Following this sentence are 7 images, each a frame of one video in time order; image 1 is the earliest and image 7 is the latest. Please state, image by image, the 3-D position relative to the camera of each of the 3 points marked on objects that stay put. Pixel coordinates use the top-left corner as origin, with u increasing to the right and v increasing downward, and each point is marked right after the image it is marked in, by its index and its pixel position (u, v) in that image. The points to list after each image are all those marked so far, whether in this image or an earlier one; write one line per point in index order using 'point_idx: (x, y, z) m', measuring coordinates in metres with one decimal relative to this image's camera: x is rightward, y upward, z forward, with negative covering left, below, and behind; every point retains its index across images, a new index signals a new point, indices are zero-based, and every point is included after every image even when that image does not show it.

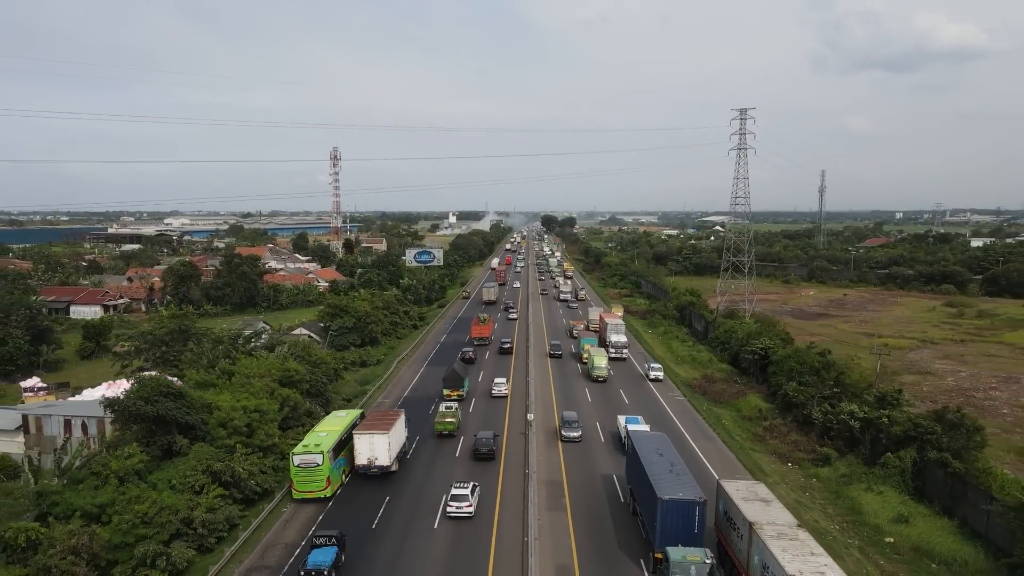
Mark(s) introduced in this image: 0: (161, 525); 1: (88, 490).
0: (-8.9, -6.1, +19.1) m
1: (-11.2, -5.4, +19.8) m
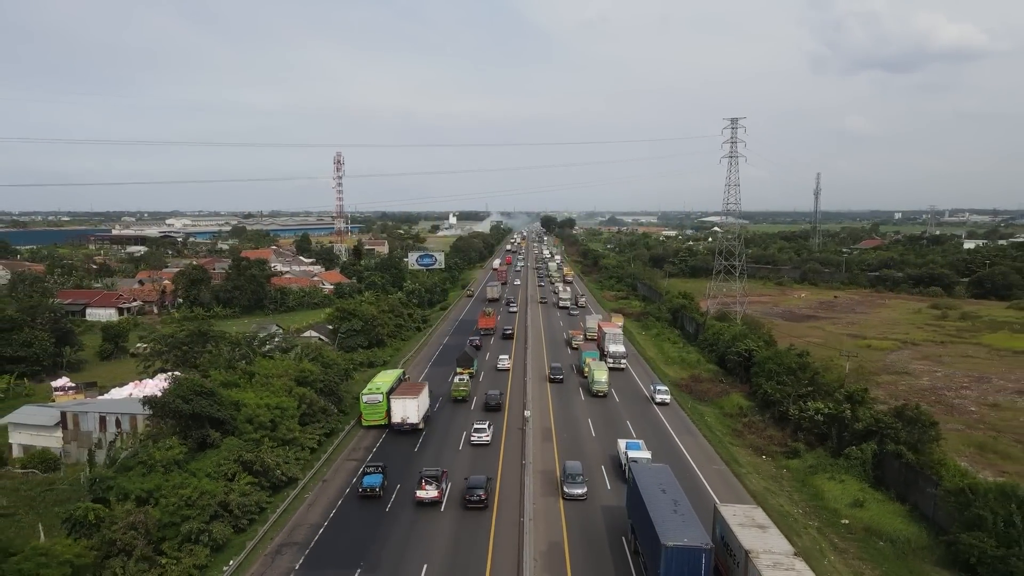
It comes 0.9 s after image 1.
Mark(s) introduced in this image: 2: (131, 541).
0: (-9.0, -6.4, +21.8) m
1: (-11.3, -5.7, +22.5) m
2: (-9.7, -6.5, +19.0) m
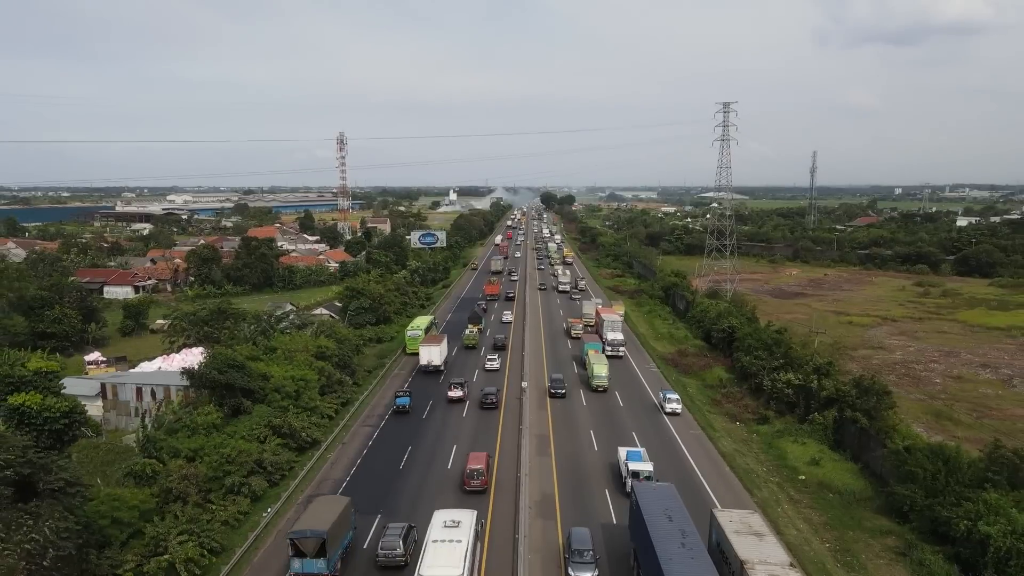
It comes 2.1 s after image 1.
0: (-9.1, -5.9, +25.1) m
1: (-11.4, -5.2, +25.9) m
2: (-9.8, -6.1, +22.4) m
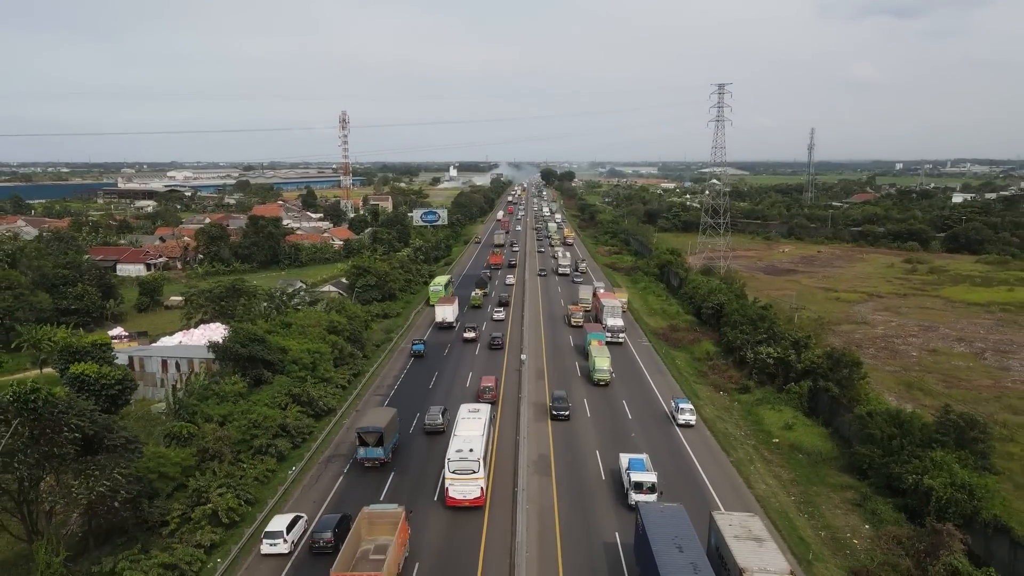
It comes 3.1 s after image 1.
0: (-9.1, -5.2, +27.8) m
1: (-11.4, -4.5, +28.5) m
2: (-9.8, -5.5, +25.1) m
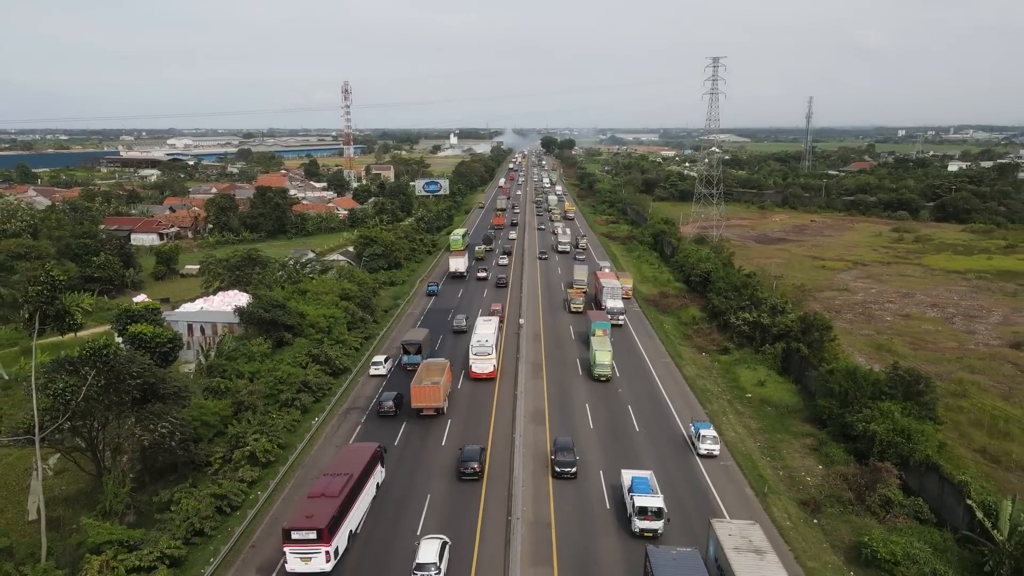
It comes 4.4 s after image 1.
0: (-9.1, -4.0, +31.1) m
1: (-11.4, -3.2, +31.7) m
2: (-9.8, -4.4, +28.3) m
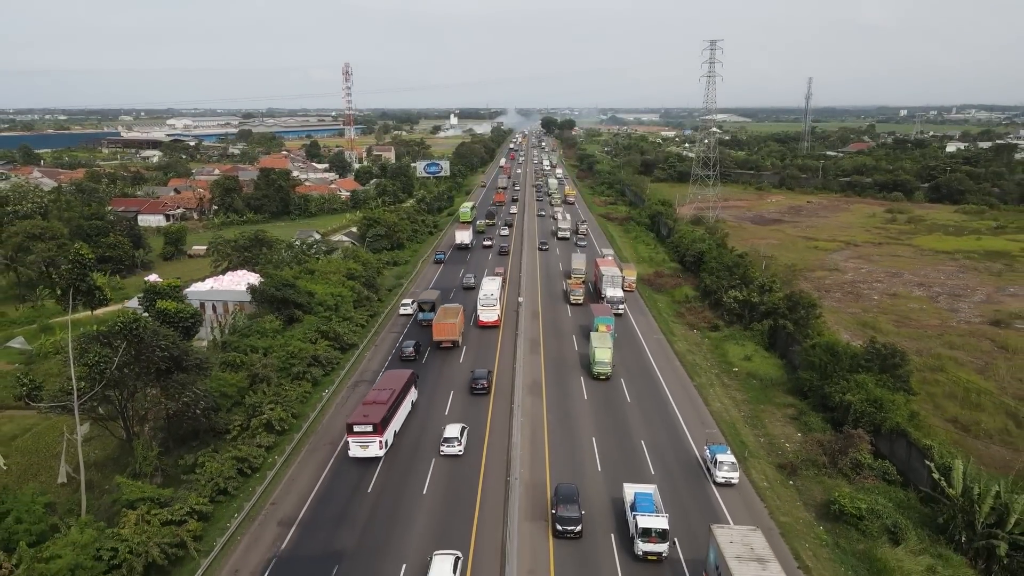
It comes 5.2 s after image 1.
0: (-9.2, -3.1, +32.8) m
1: (-11.5, -2.3, +33.5) m
2: (-9.9, -3.5, +30.1) m
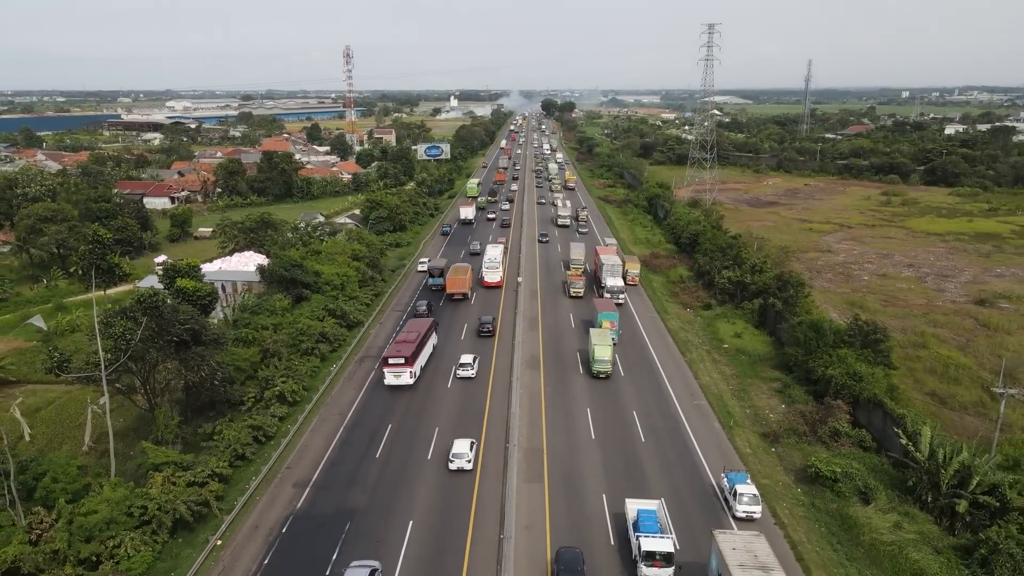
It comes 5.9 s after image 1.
0: (-9.2, -2.2, +34.4) m
1: (-11.5, -1.3, +35.0) m
2: (-9.9, -2.7, +31.7) m
